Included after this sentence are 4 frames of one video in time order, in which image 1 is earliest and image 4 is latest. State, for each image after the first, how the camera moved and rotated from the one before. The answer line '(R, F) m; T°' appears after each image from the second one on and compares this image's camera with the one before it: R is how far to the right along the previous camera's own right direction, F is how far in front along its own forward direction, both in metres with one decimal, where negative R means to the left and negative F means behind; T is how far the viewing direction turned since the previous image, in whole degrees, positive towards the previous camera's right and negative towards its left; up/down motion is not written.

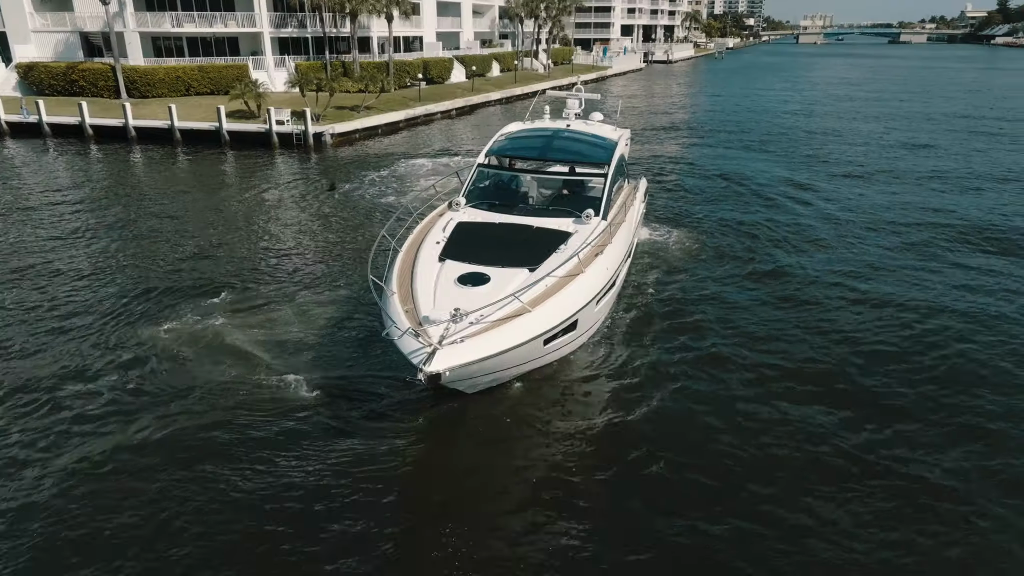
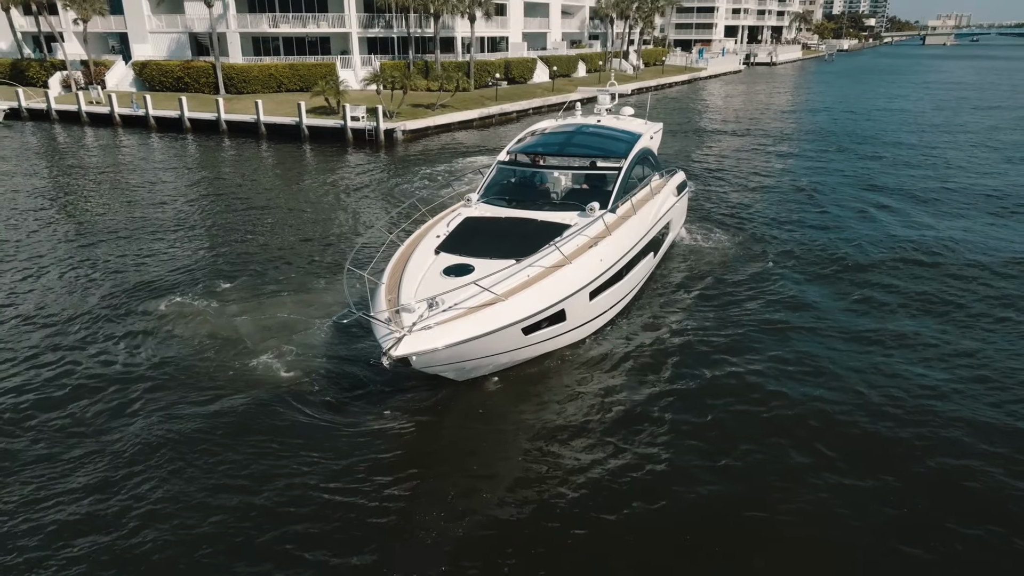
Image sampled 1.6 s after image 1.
(+1.5, 0.0) m; -7°
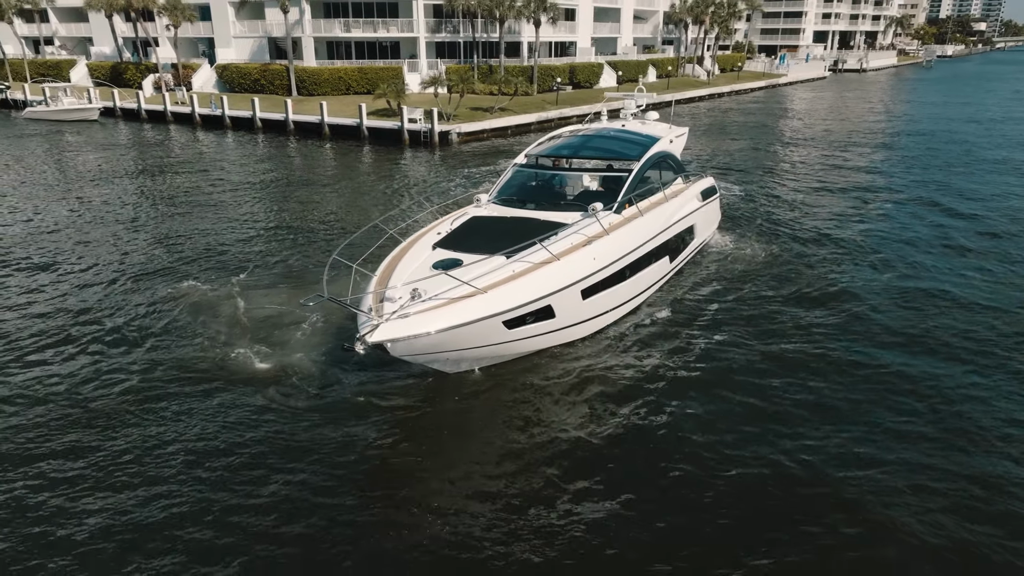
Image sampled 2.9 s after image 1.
(+1.2, 0.0) m; -6°
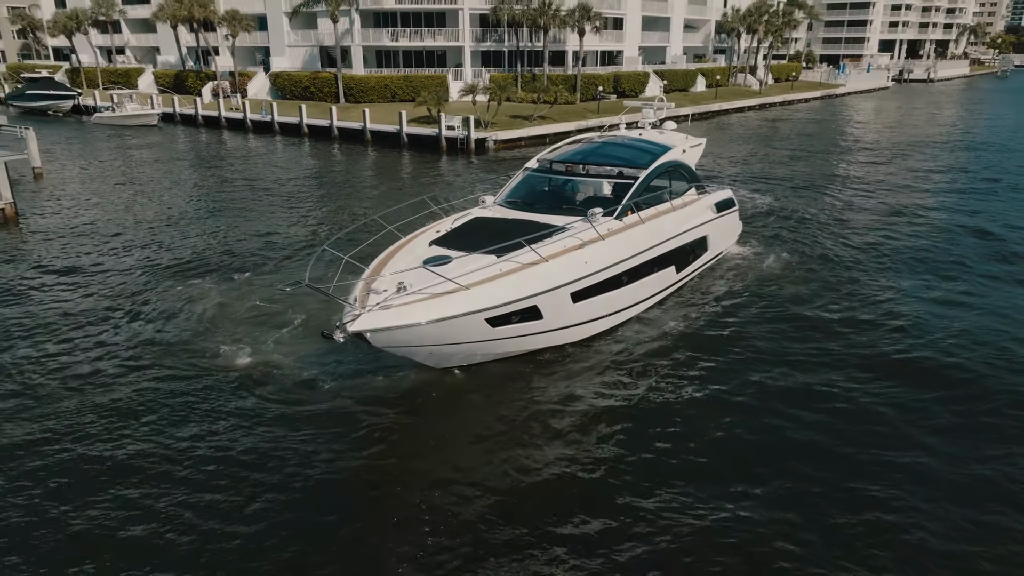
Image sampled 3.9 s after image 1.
(+0.9, 0.0) m; -4°
